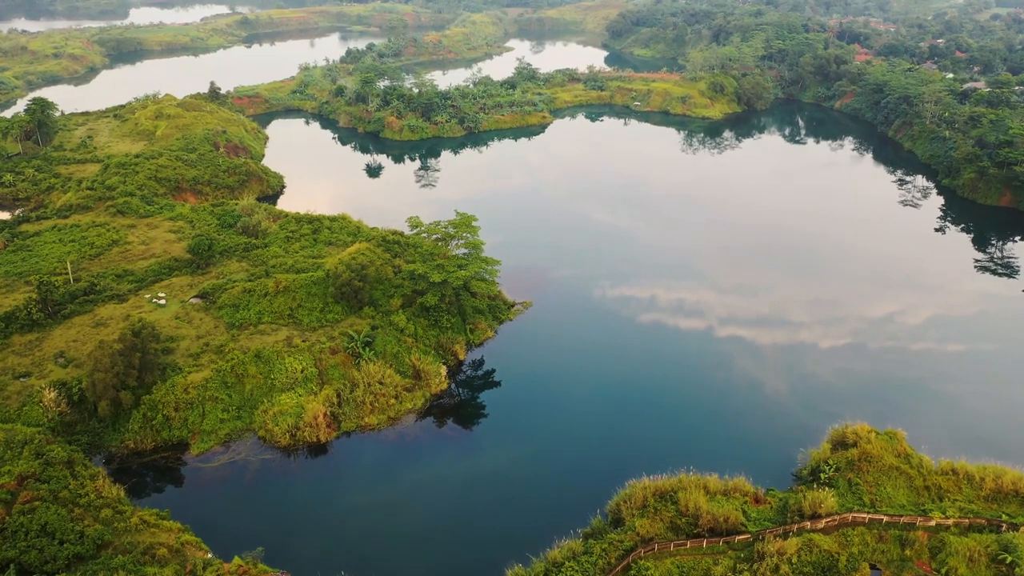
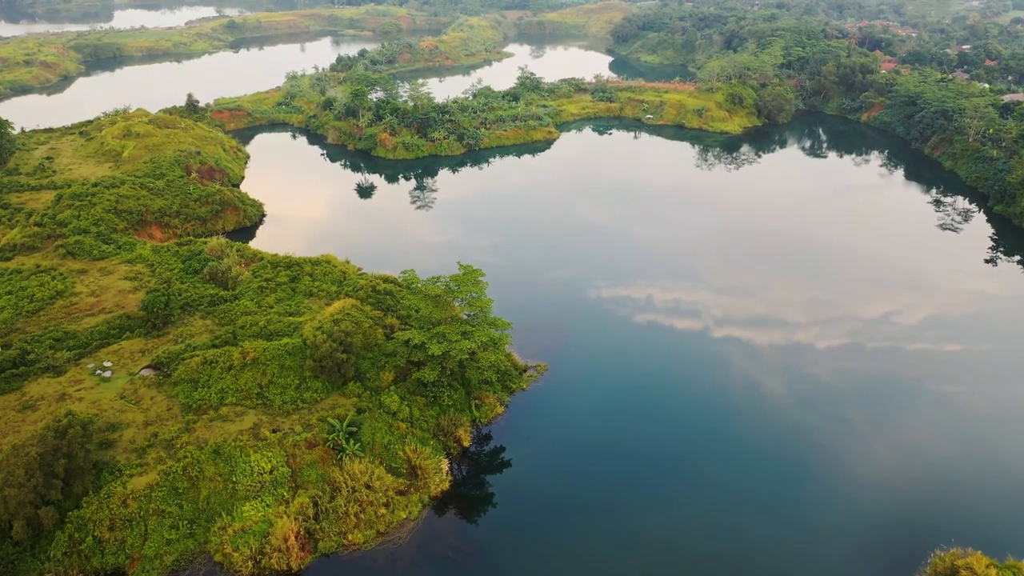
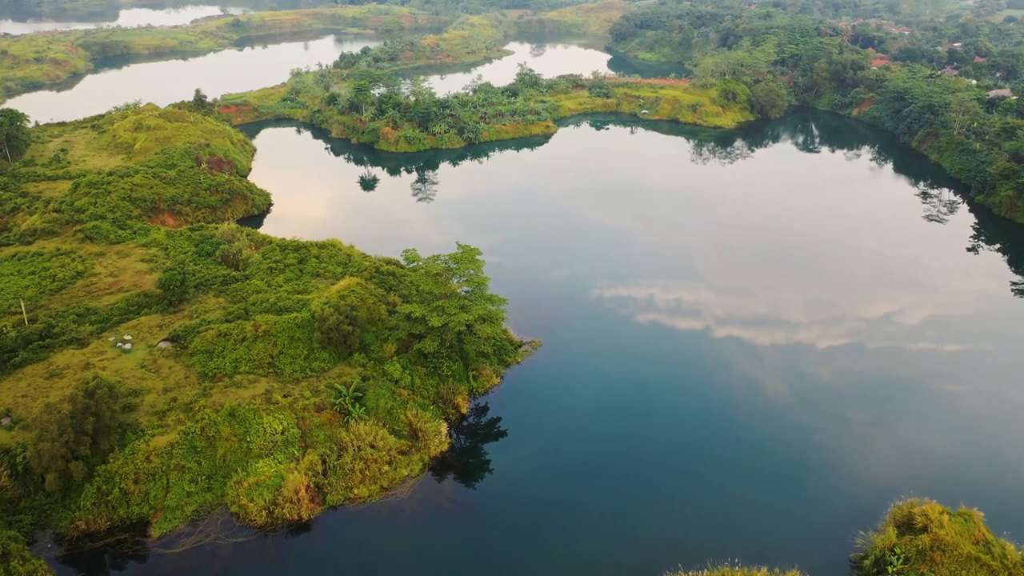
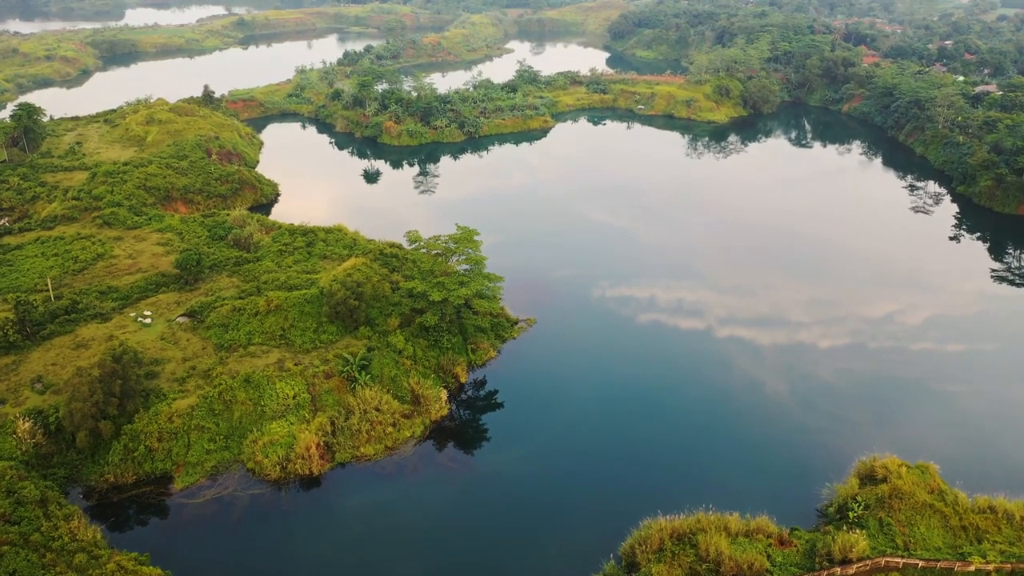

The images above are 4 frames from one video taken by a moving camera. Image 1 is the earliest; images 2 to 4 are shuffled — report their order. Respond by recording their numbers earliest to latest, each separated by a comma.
4, 3, 2
